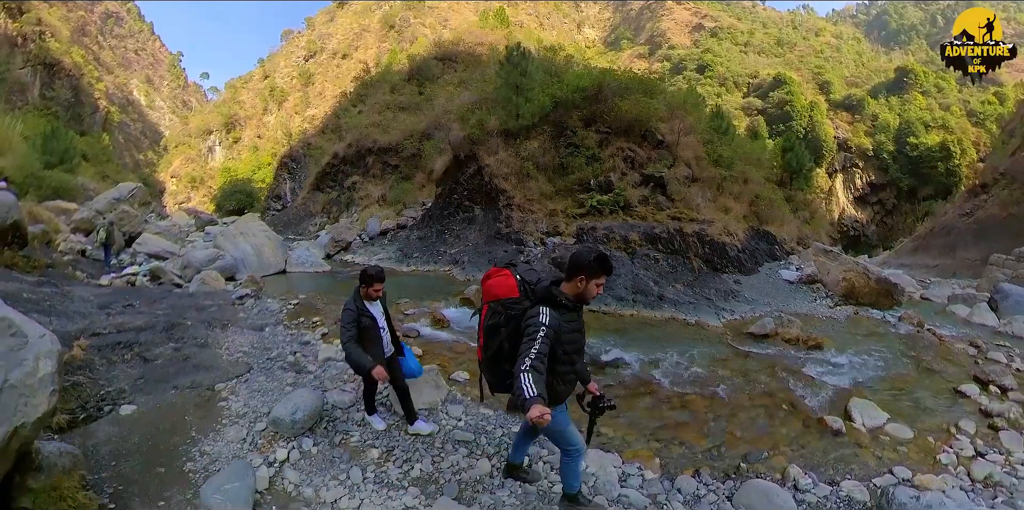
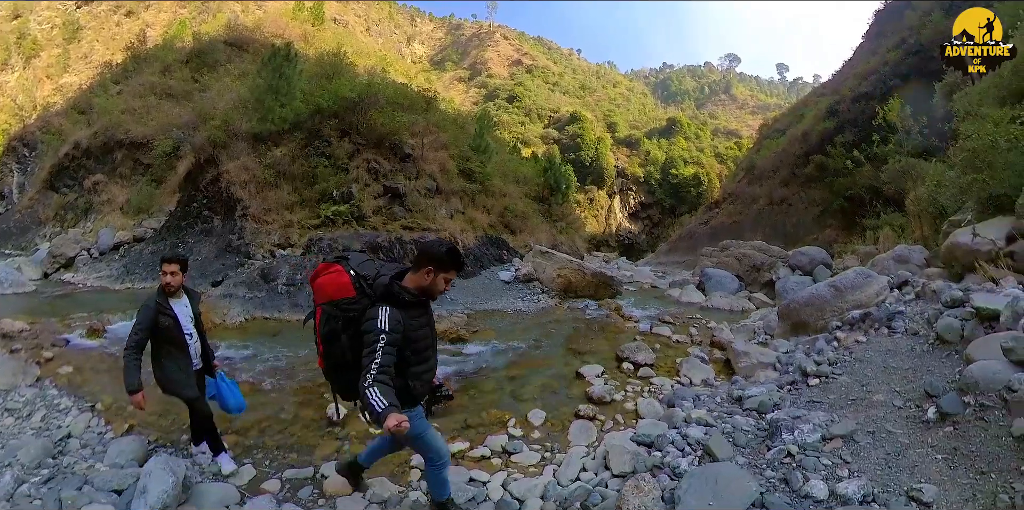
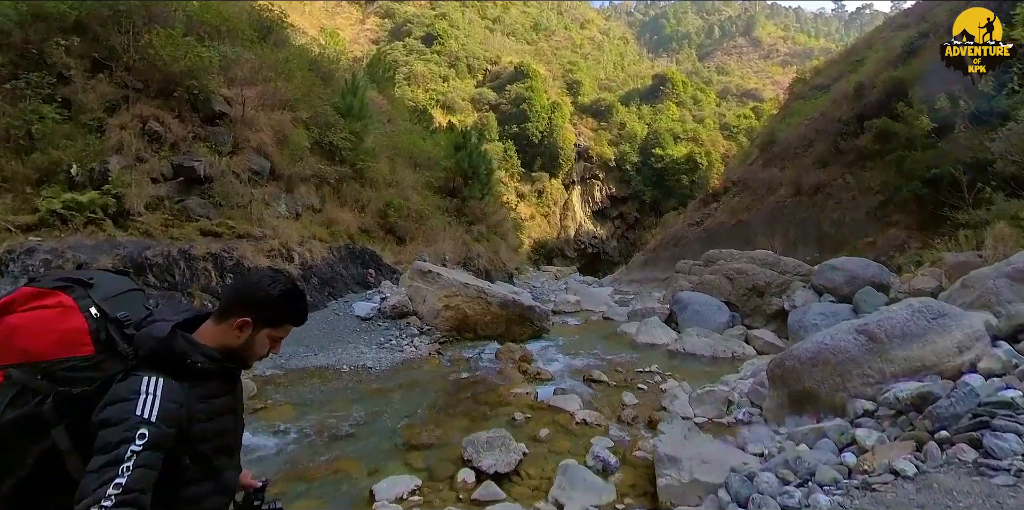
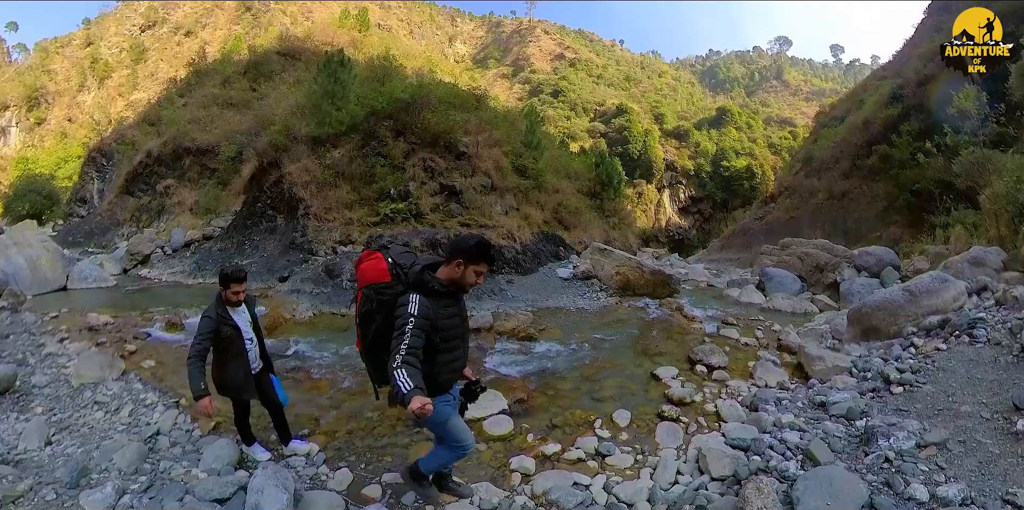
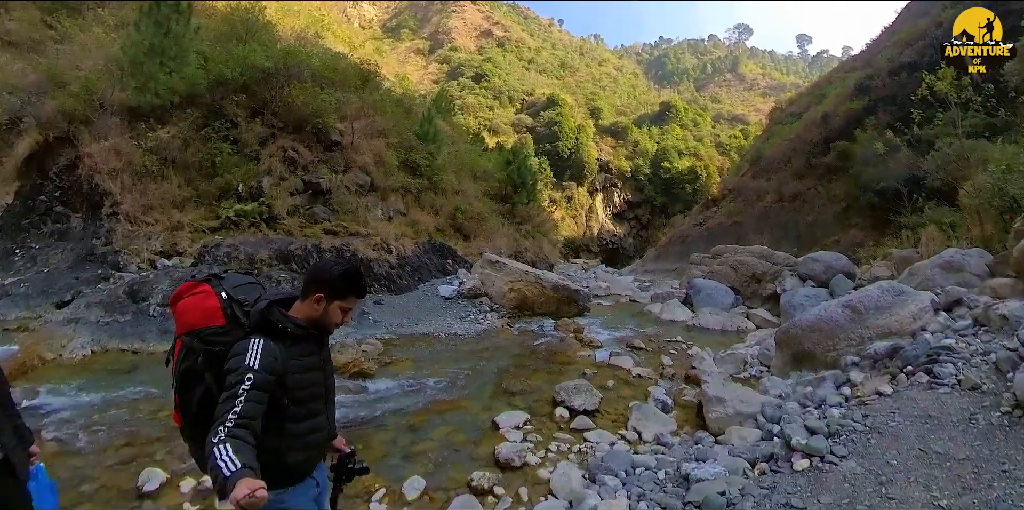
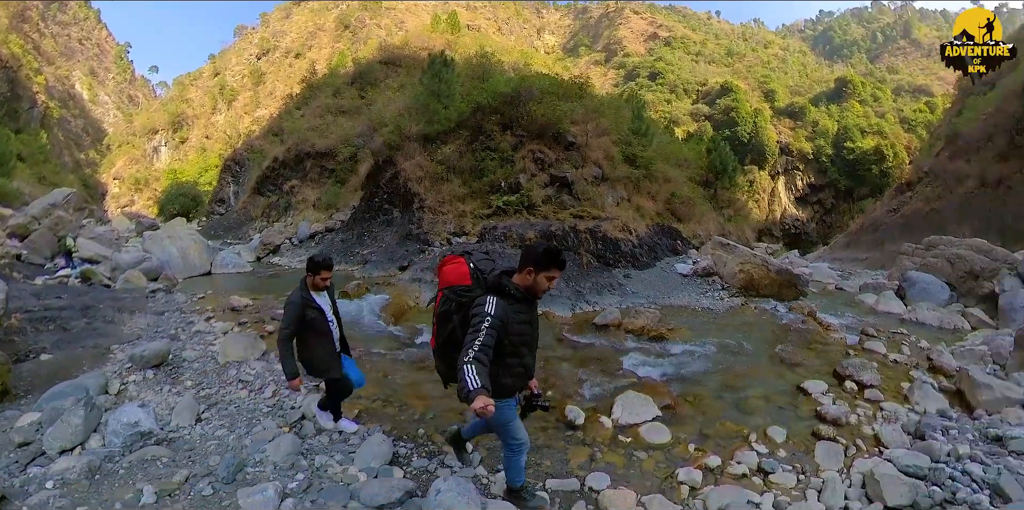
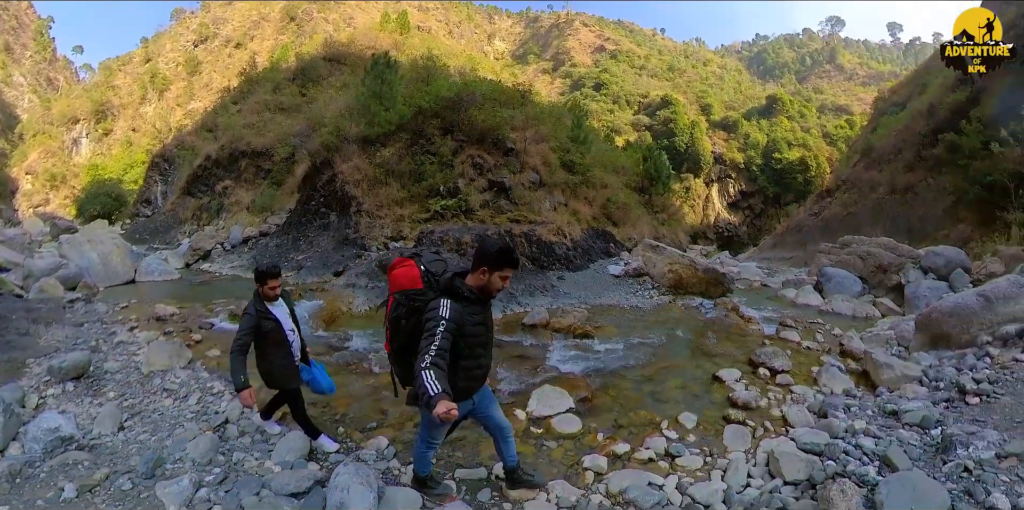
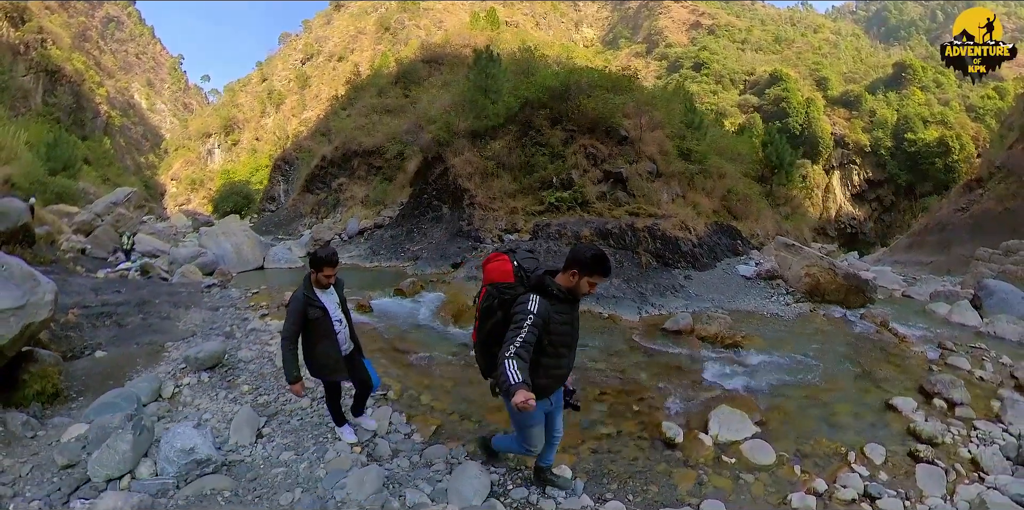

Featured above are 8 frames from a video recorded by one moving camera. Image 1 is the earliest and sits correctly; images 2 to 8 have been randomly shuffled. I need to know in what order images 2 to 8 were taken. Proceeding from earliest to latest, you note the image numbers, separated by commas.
8, 6, 7, 4, 2, 5, 3
